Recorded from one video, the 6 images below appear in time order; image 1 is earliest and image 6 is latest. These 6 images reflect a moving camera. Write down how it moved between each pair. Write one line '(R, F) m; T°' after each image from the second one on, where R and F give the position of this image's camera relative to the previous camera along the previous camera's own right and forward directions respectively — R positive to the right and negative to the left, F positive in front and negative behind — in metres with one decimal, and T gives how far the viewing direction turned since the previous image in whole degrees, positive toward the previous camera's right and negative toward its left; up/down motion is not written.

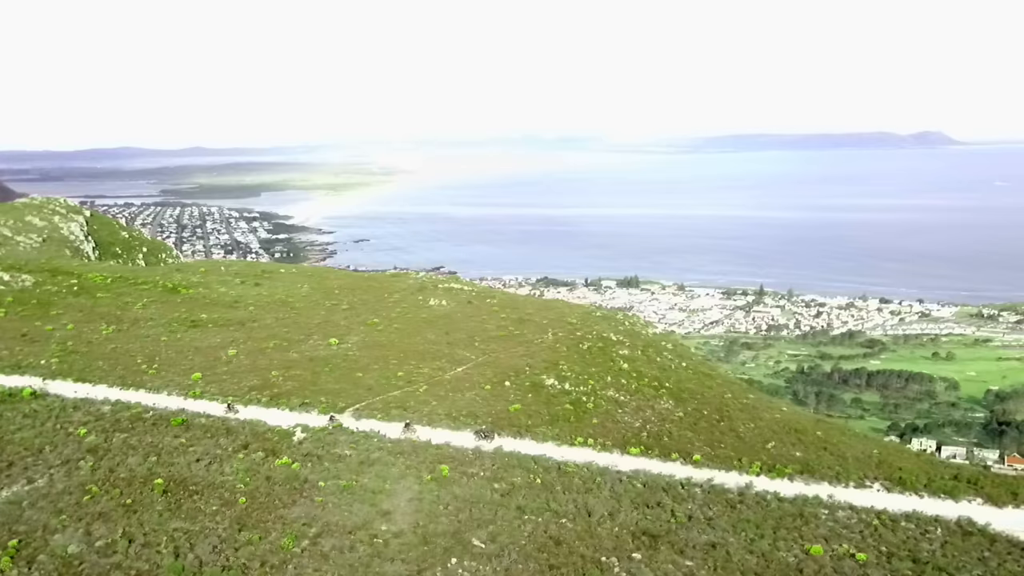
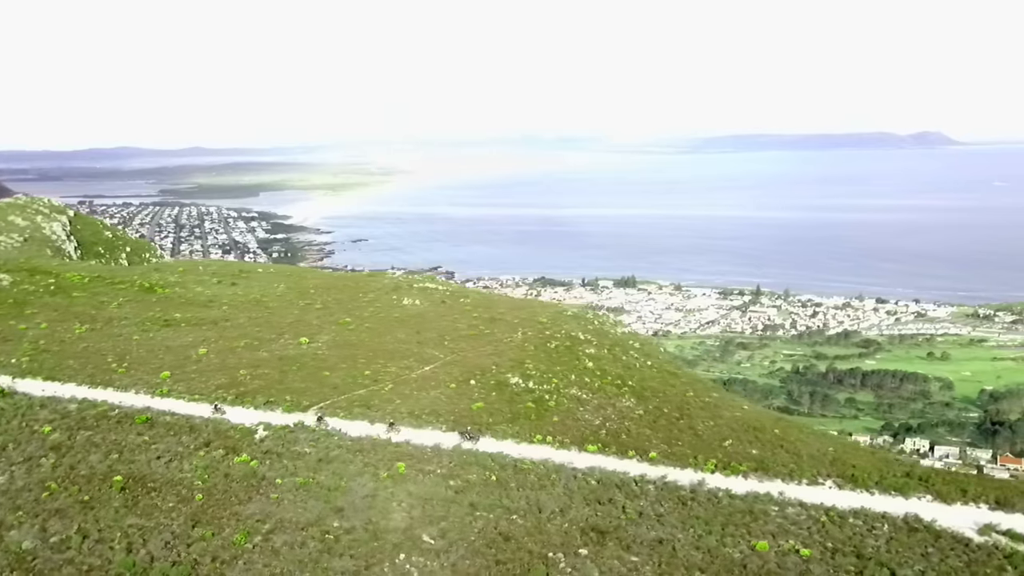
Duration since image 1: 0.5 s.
(+1.5, -0.2) m; 0°
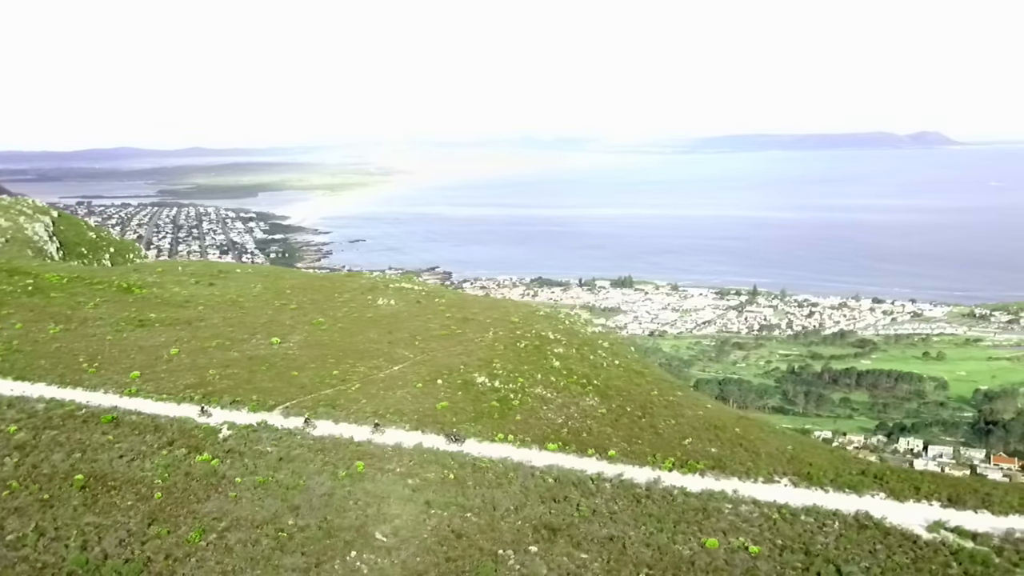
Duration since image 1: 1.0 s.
(+1.4, -0.2) m; 0°
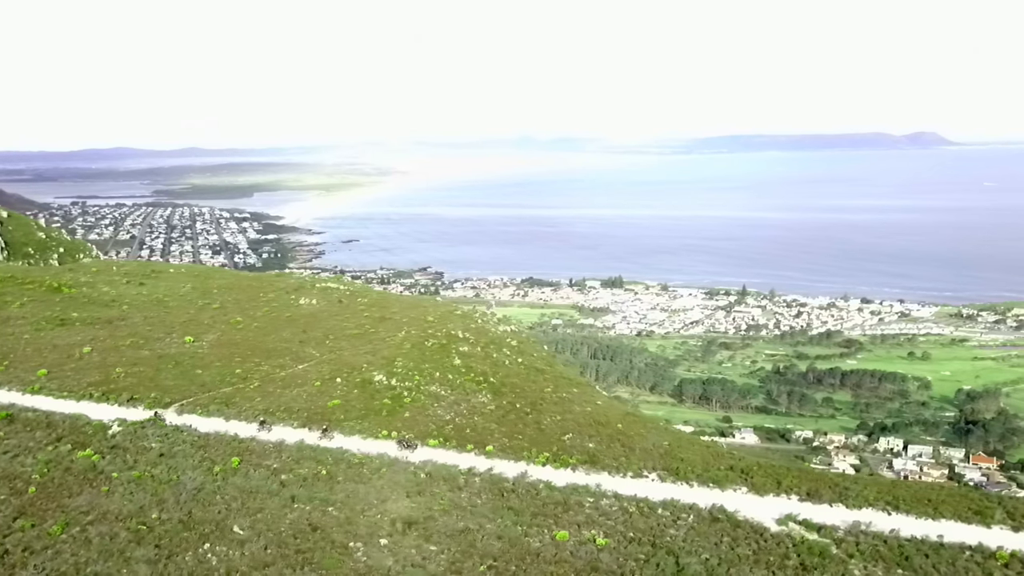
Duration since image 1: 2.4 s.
(+4.3, -0.5) m; 0°
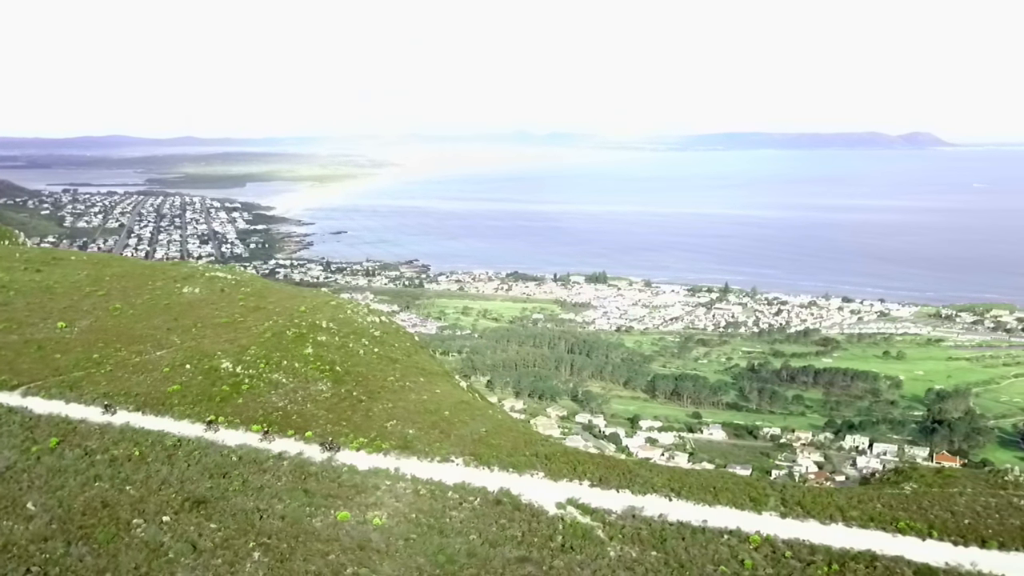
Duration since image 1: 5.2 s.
(+6.6, -0.9) m; 0°
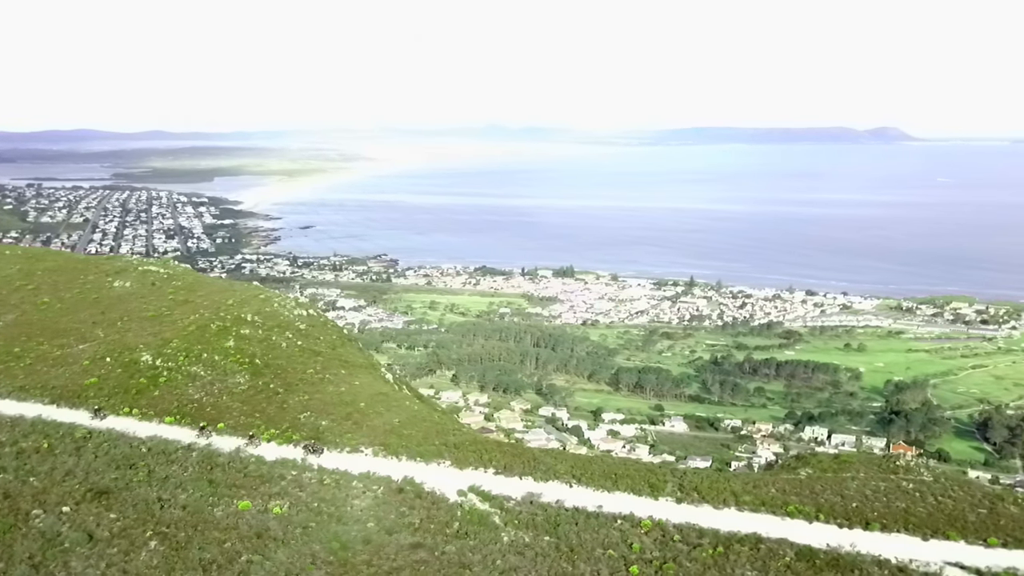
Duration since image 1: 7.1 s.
(+2.4, -0.6) m; +2°
